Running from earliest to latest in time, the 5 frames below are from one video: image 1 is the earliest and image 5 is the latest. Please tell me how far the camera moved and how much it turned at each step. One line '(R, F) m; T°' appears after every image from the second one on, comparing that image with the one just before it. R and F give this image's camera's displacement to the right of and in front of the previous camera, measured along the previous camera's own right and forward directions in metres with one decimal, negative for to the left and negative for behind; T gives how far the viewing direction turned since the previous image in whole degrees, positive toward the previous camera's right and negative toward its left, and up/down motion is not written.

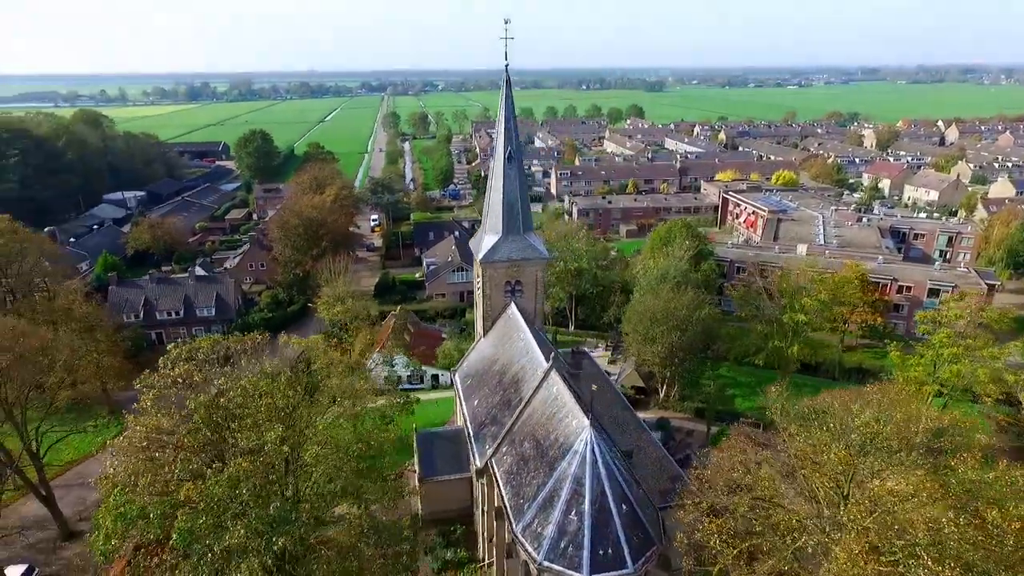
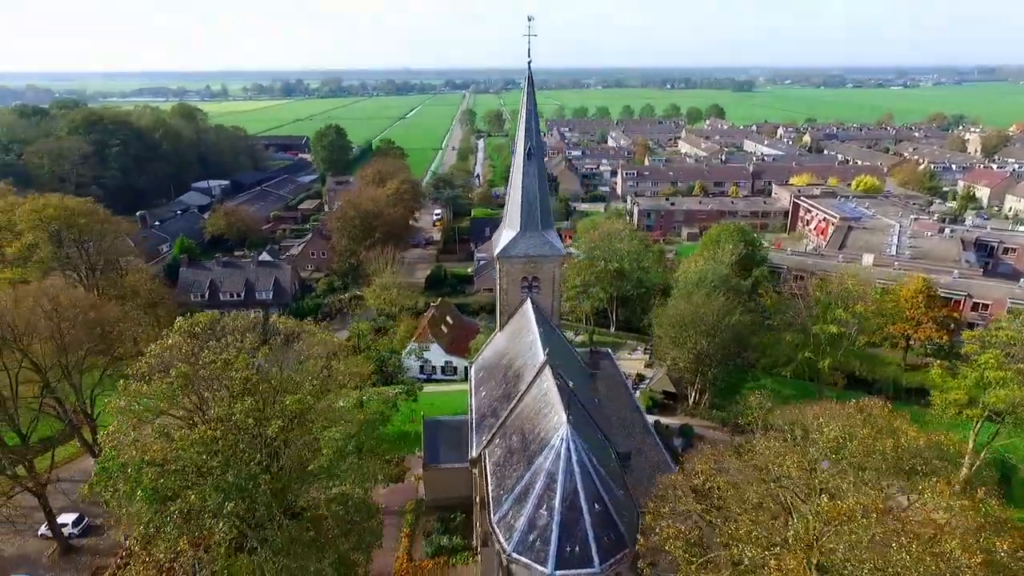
(+2.8, -0.1) m; -7°
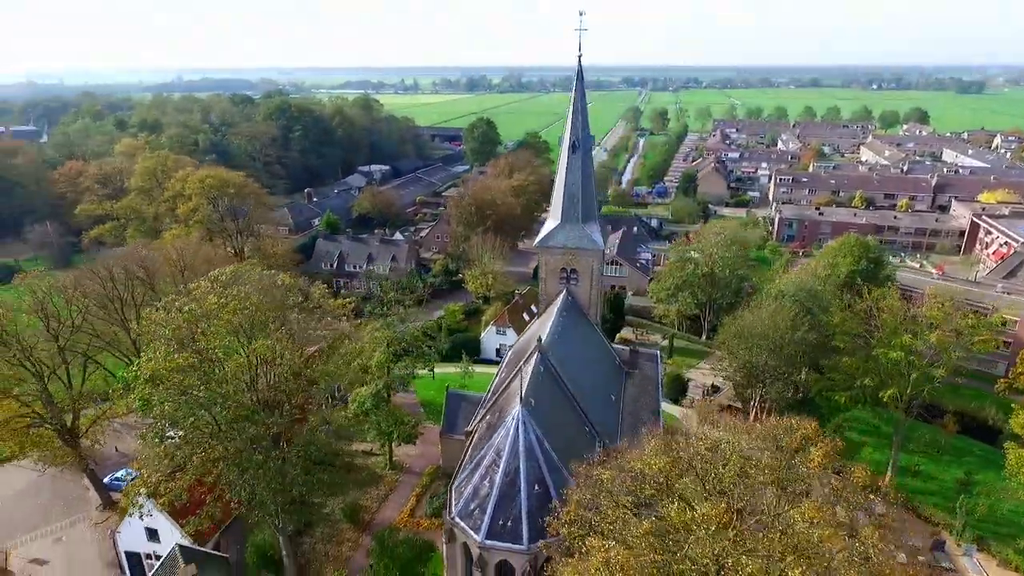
(+6.2, -0.1) m; -15°
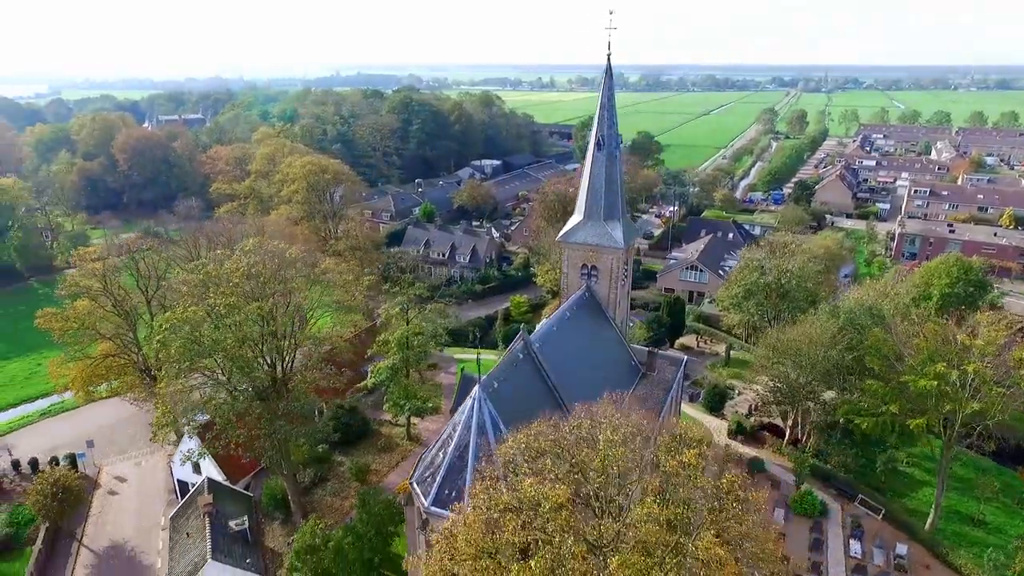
(+5.3, -0.5) m; -11°
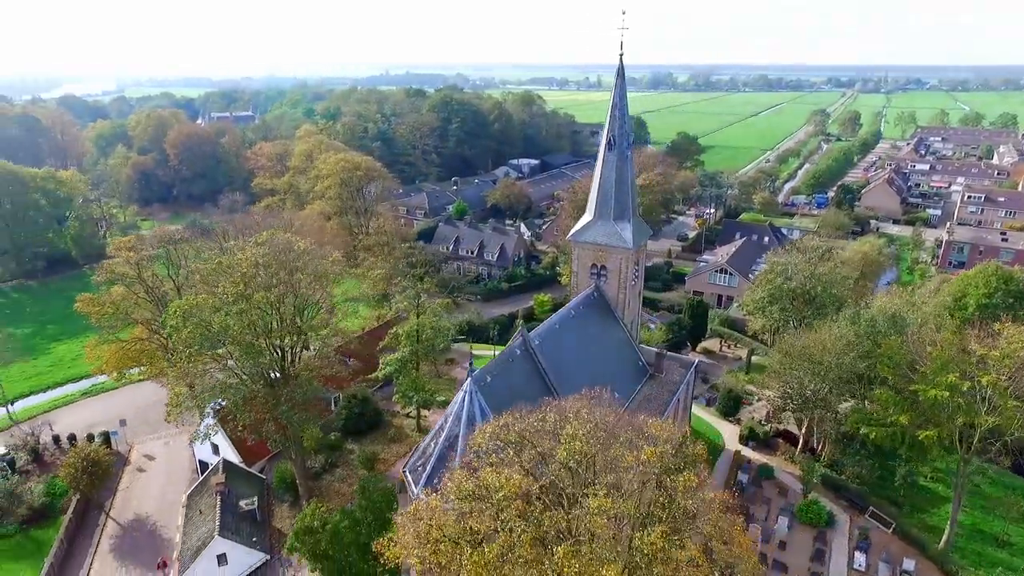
(+1.7, -0.3) m; -4°
